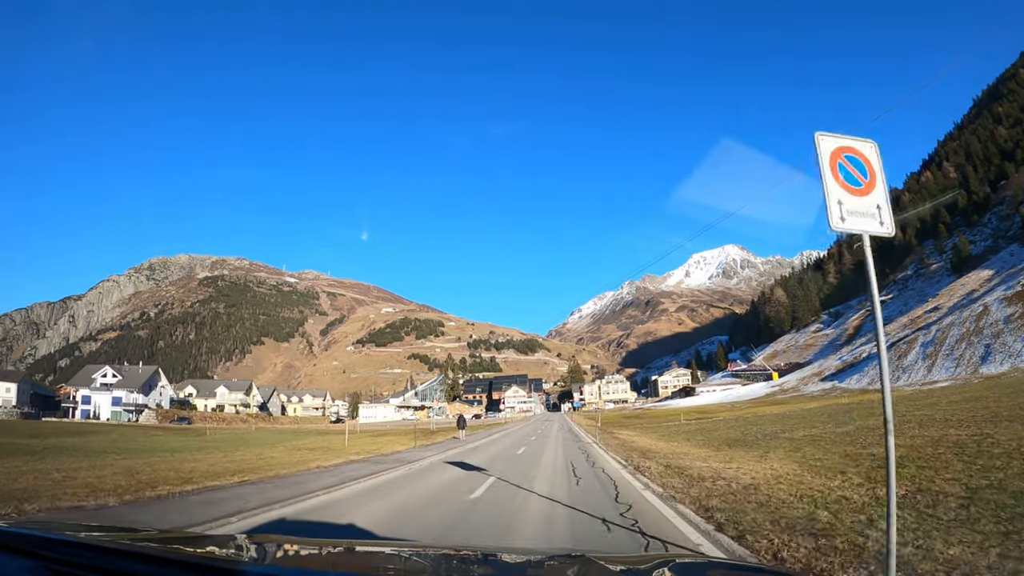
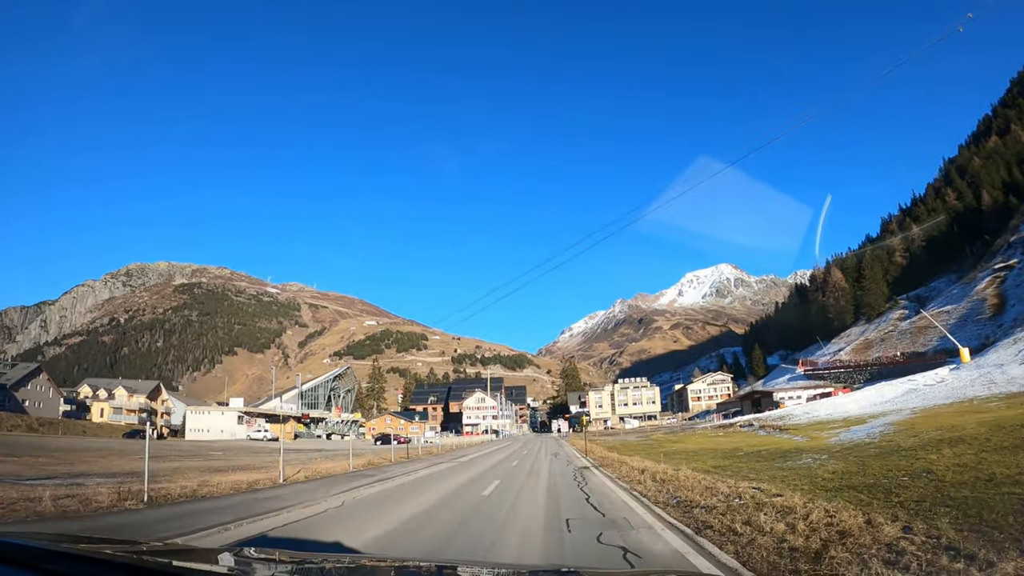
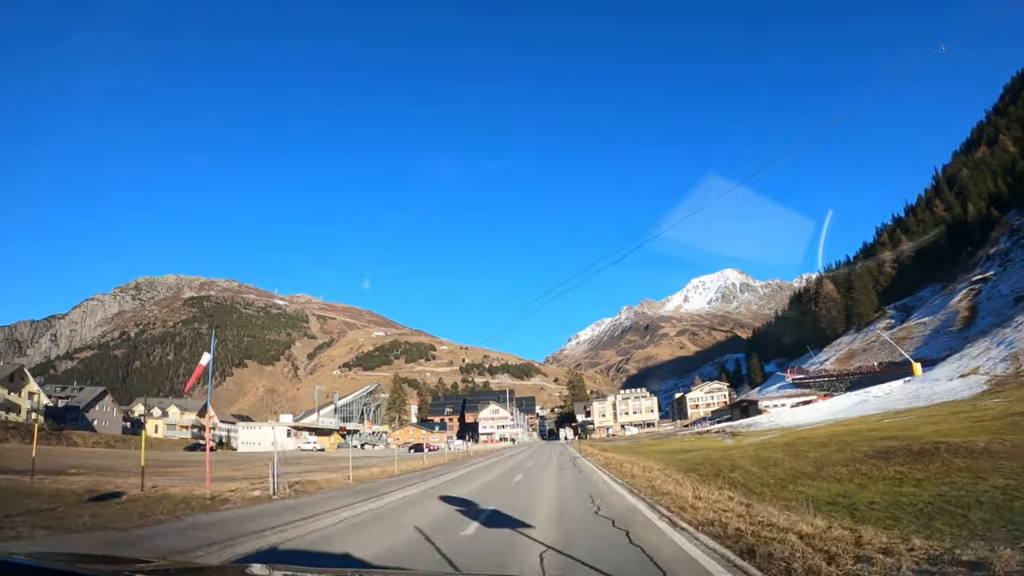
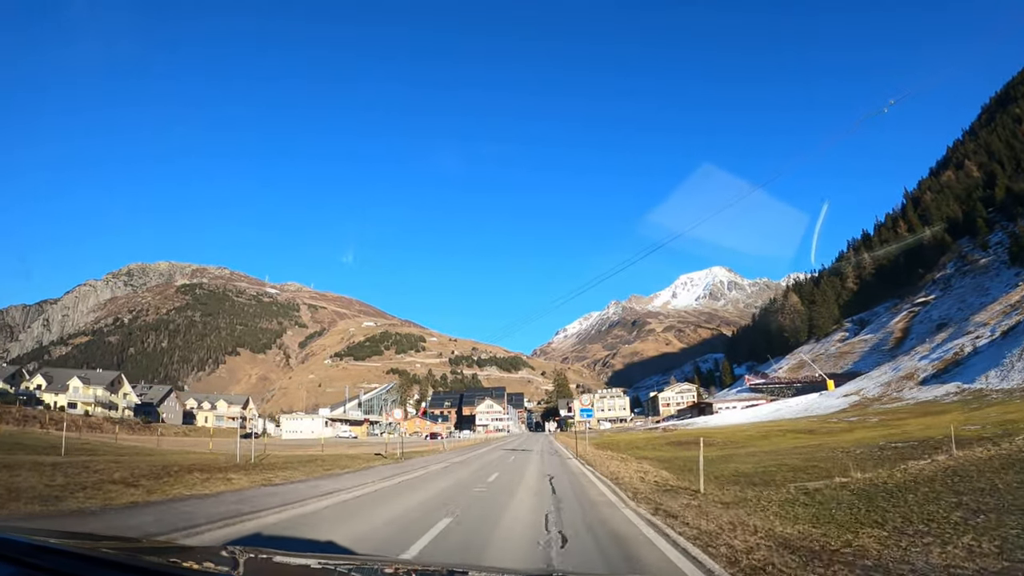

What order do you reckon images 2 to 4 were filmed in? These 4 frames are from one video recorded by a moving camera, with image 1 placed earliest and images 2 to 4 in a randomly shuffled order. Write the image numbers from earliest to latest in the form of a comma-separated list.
4, 3, 2
